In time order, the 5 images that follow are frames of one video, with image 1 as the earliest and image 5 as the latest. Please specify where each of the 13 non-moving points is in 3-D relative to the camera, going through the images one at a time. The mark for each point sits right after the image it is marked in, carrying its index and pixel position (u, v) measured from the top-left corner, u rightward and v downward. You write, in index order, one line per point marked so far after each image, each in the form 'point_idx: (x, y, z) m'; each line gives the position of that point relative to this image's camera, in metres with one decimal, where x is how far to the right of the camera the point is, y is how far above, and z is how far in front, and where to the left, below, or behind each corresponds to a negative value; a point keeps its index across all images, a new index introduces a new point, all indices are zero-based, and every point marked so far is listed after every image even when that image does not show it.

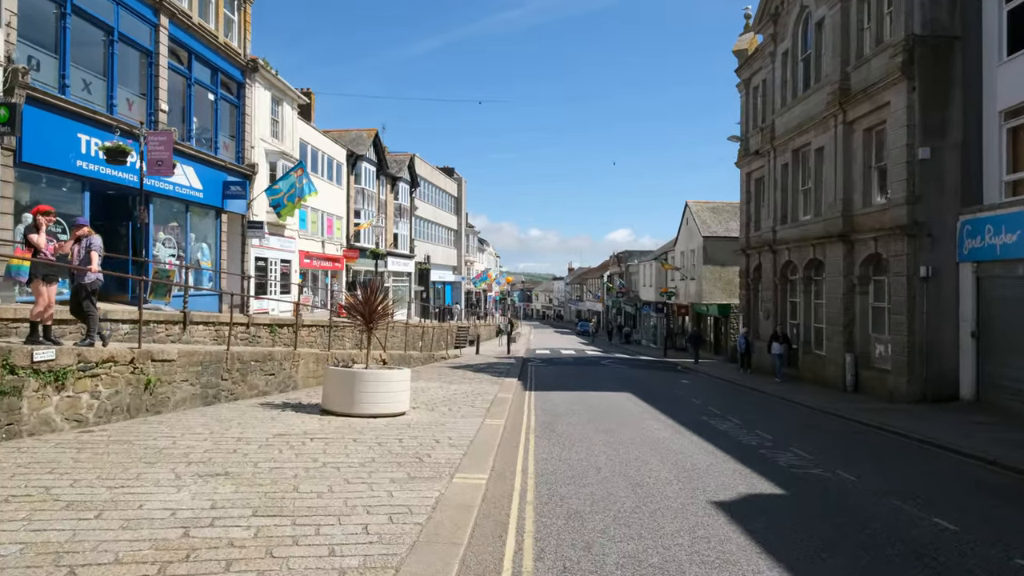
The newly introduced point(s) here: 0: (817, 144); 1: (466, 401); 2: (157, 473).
0: (+9.8, +4.7, +19.9) m
1: (-0.9, -2.1, +11.6) m
2: (-3.1, -1.6, +5.3) m
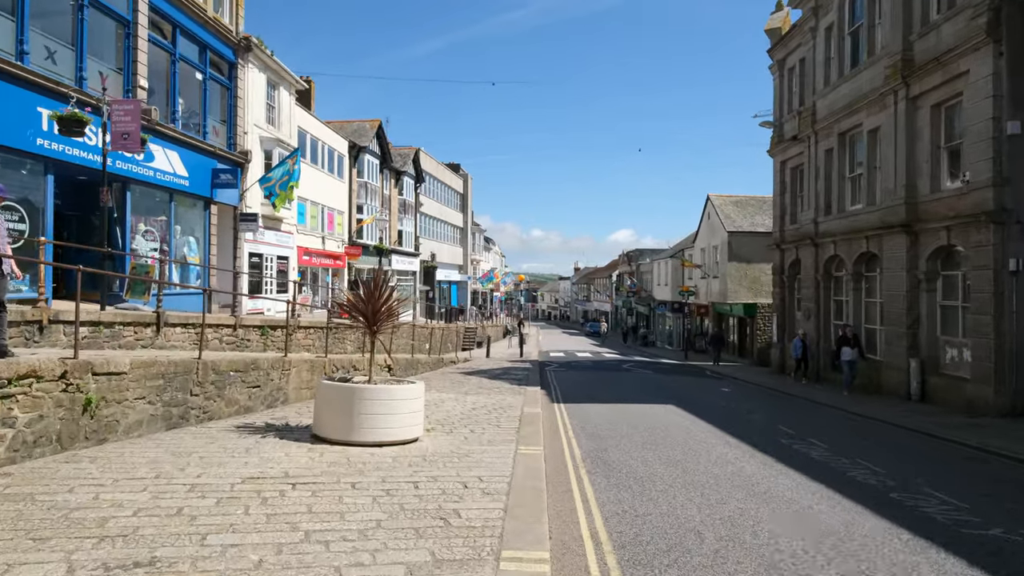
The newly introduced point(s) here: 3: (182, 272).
0: (+10.4, +4.7, +17.9) m
1: (-0.4, -2.1, +9.6) m
2: (-2.6, -1.5, +3.4) m
3: (-9.8, +0.5, +18.4) m
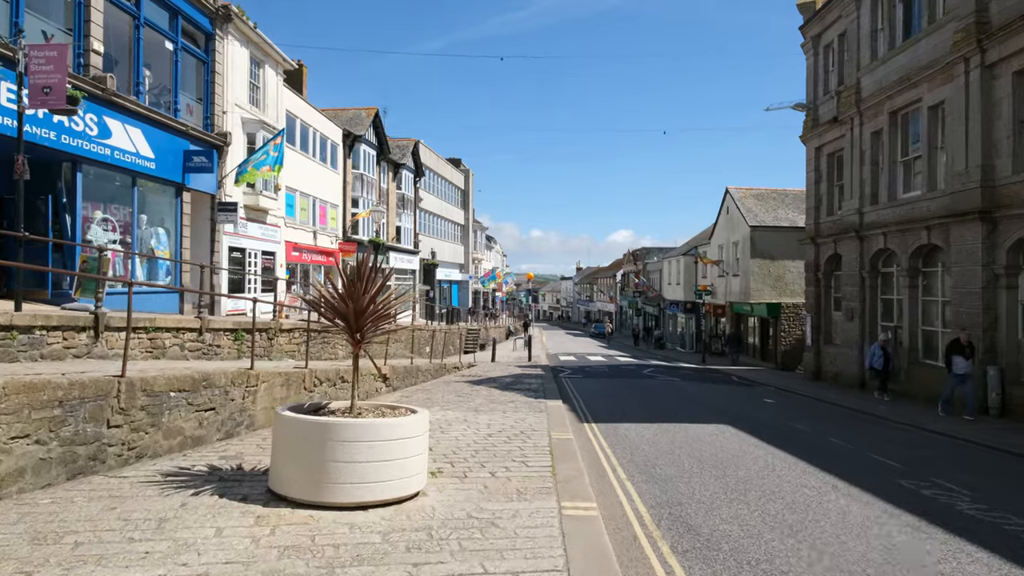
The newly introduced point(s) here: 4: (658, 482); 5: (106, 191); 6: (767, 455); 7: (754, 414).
0: (+10.7, +4.8, +15.7) m
1: (0.0, -2.0, +7.5) m
2: (-2.3, -1.4, +1.2) m
3: (-9.5, +0.5, +16.2) m
4: (+1.5, -2.0, +6.4) m
5: (-9.7, +2.3, +14.8) m
6: (+3.2, -2.1, +7.8) m
7: (+5.2, -2.7, +13.3) m
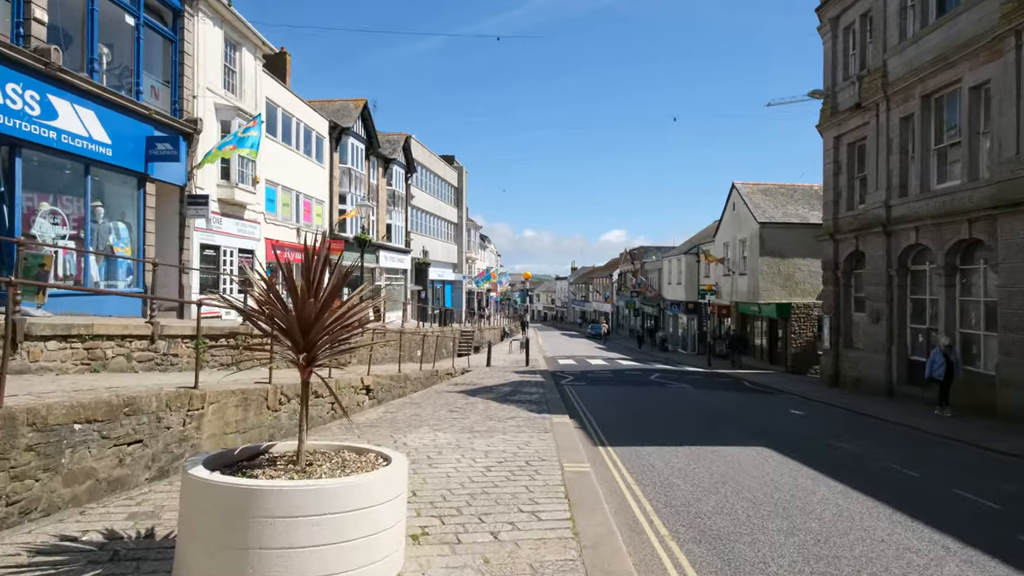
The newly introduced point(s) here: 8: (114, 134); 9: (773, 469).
0: (+10.7, +4.8, +14.3) m
1: (0.0, -2.0, +5.9) m
2: (-2.1, -1.4, -0.4) m
3: (-9.5, +0.5, +14.5) m
4: (+1.6, -2.0, +4.8) m
5: (-9.7, +2.3, +13.1) m
6: (+3.3, -2.1, +6.2) m
7: (+5.2, -2.7, +11.8) m
8: (-9.3, +3.6, +14.4) m
9: (+3.1, -2.2, +7.4) m
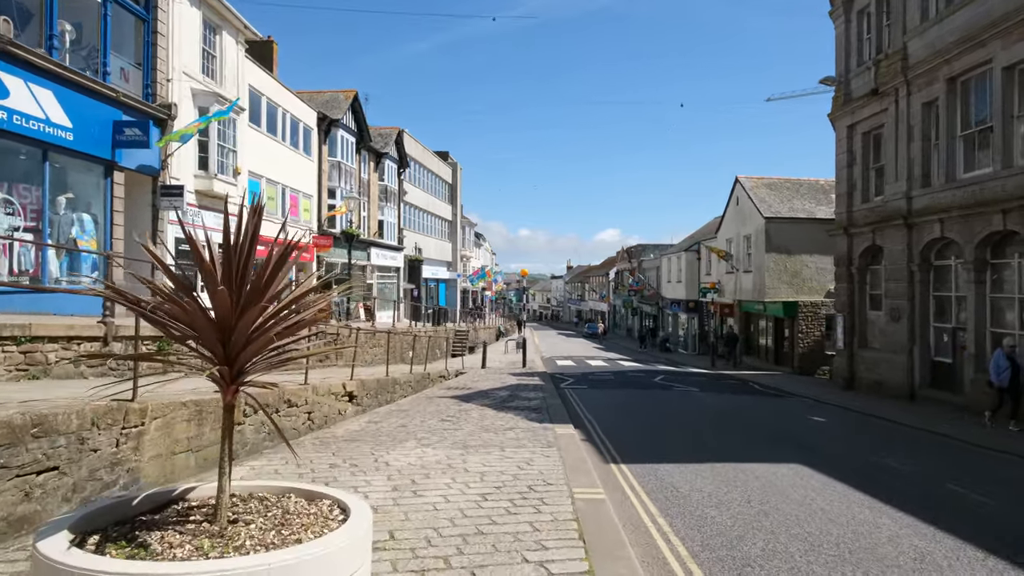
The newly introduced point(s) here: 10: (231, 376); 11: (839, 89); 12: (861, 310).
0: (+10.6, +4.9, +13.2) m
1: (+0.1, -1.9, +4.8) m
2: (-2.1, -1.4, -1.5) m
3: (-9.6, +0.6, +13.3) m
4: (+1.6, -1.9, +3.7) m
5: (-9.8, +2.4, +11.9) m
6: (+3.3, -2.0, +5.2) m
7: (+5.2, -2.6, +10.7) m
8: (-9.3, +3.7, +13.2) m
9: (+3.2, -2.1, +6.3) m
10: (-1.5, -0.5, +3.8) m
11: (+10.5, +6.4, +19.7) m
12: (+10.8, -0.7, +19.0) m
